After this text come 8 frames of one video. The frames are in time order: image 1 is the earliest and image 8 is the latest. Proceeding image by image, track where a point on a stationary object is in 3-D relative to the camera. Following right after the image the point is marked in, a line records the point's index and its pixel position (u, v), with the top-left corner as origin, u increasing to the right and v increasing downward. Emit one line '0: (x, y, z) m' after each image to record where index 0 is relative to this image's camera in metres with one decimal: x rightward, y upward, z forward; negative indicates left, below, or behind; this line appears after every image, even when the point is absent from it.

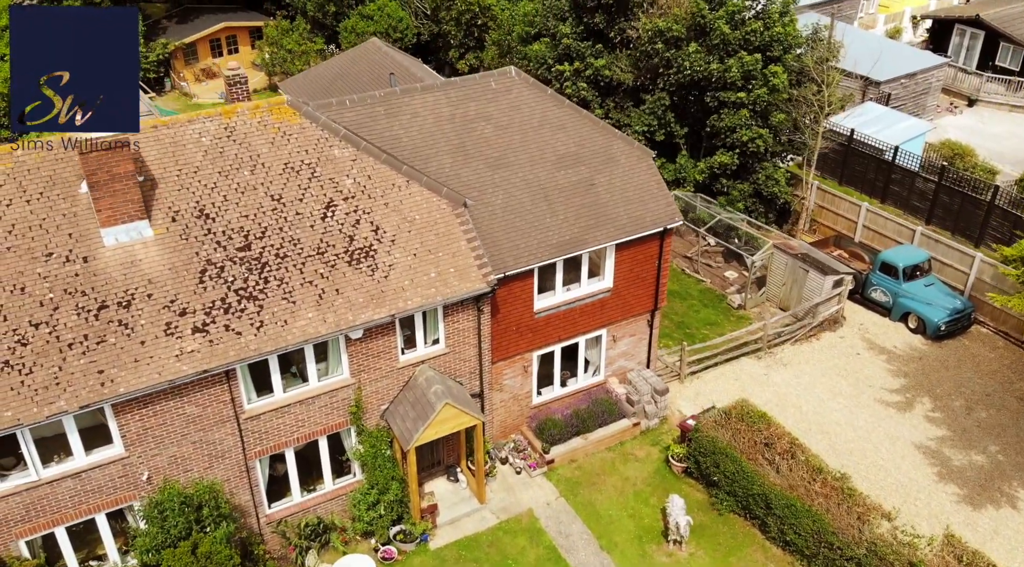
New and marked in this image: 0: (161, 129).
0: (-7.1, +3.1, +18.0) m
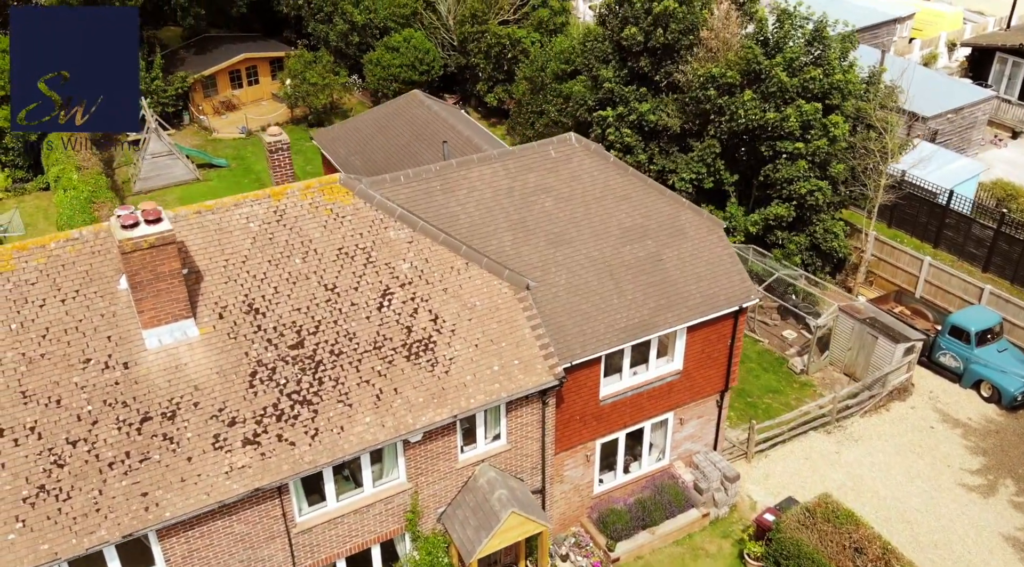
0: (-5.7, +1.3, +16.6) m
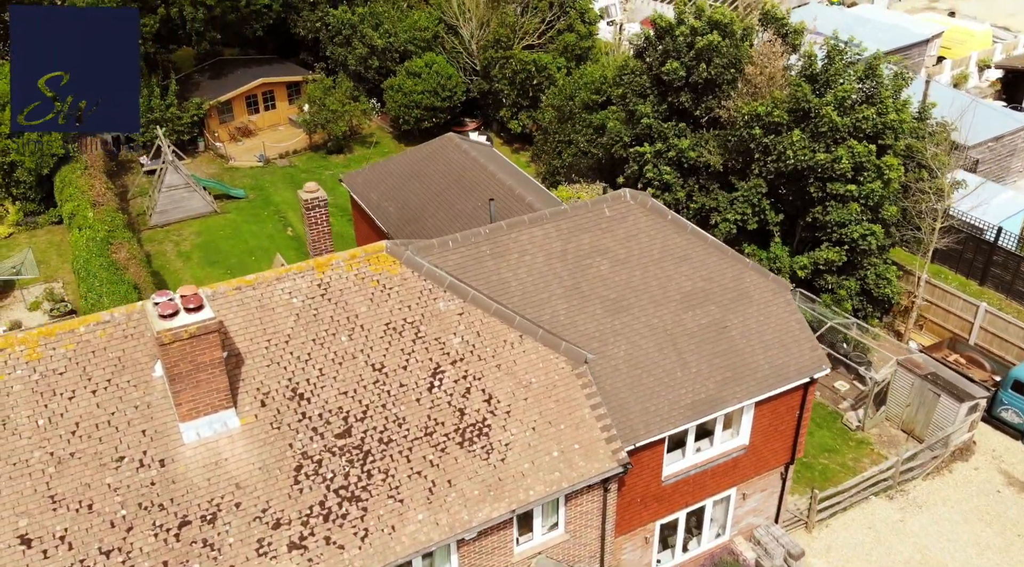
0: (-4.7, -0.1, +15.4) m
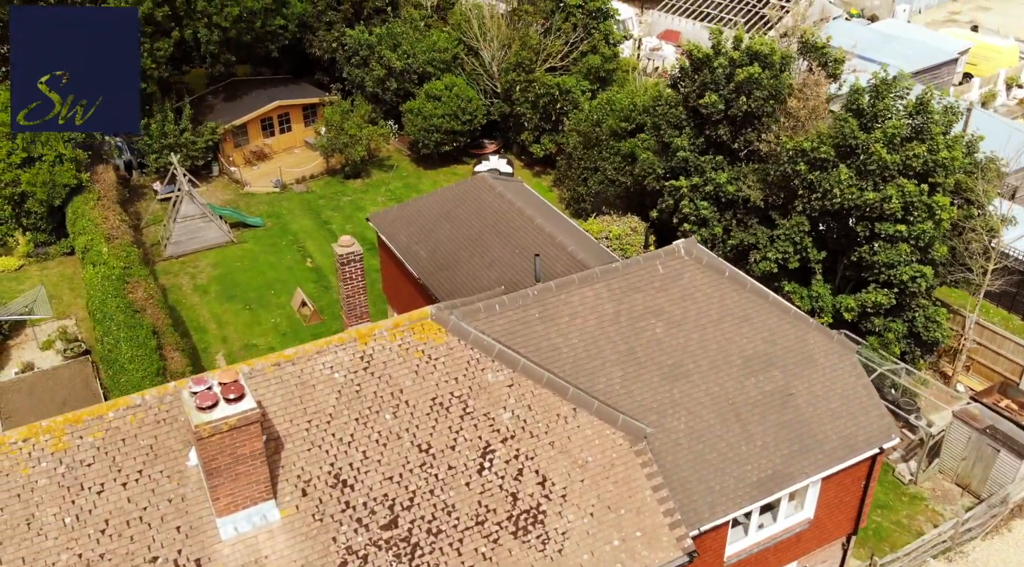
0: (-3.7, -1.4, +14.3) m
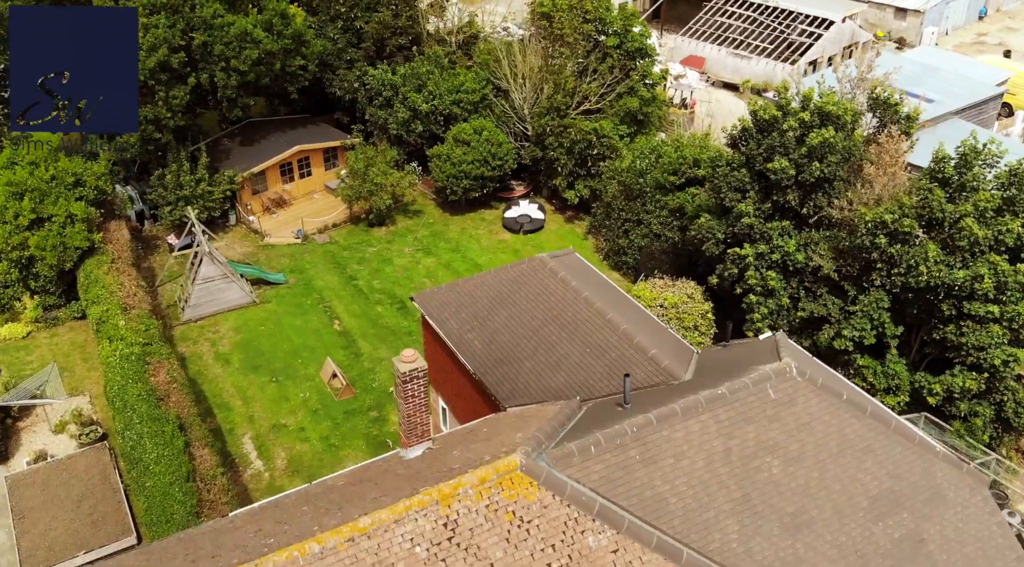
0: (-2.1, -3.6, +12.3) m
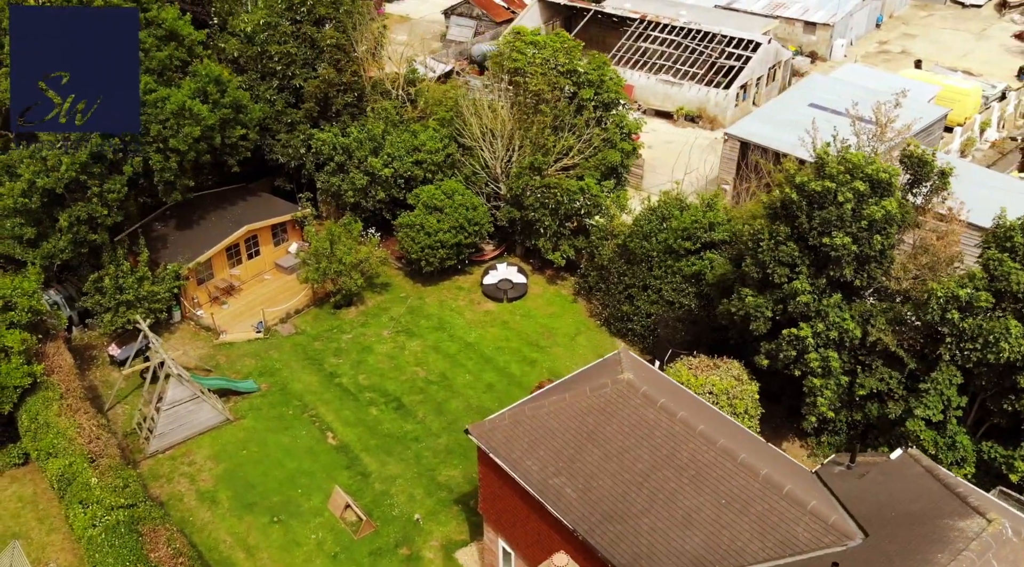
0: (+1.3, -6.5, +9.3) m
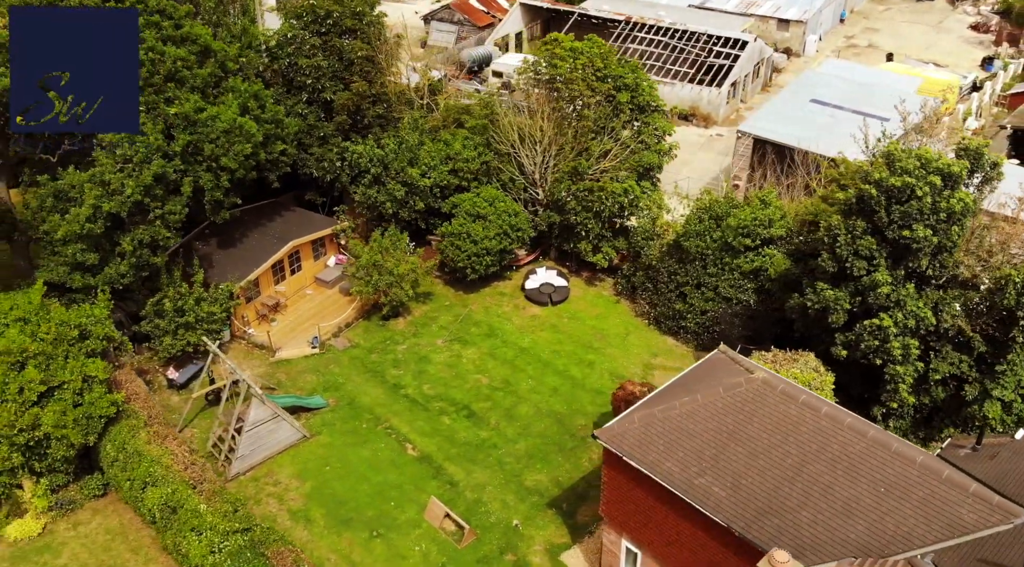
0: (+5.3, -6.6, +10.0) m
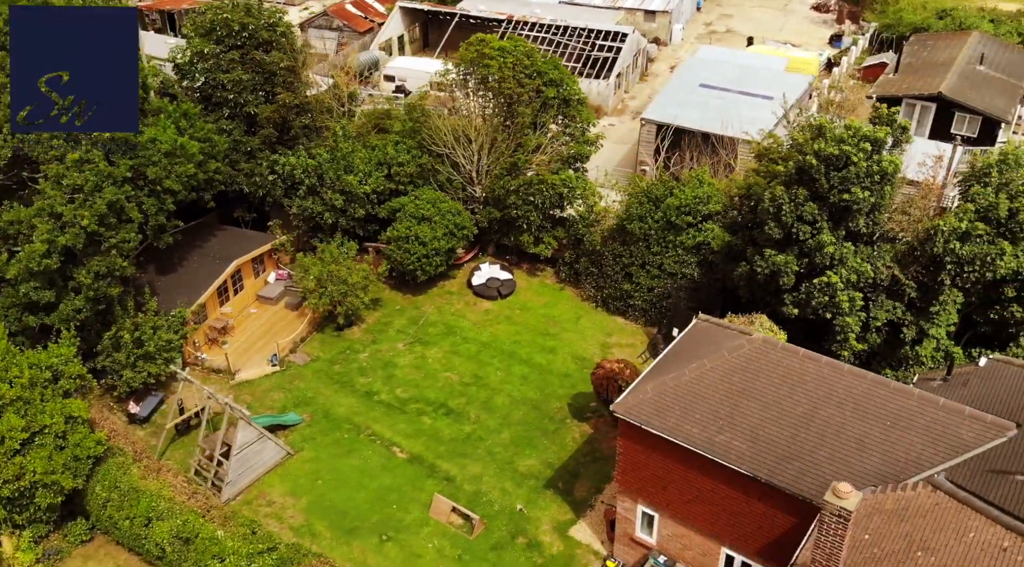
0: (+7.7, -5.7, +11.9) m
